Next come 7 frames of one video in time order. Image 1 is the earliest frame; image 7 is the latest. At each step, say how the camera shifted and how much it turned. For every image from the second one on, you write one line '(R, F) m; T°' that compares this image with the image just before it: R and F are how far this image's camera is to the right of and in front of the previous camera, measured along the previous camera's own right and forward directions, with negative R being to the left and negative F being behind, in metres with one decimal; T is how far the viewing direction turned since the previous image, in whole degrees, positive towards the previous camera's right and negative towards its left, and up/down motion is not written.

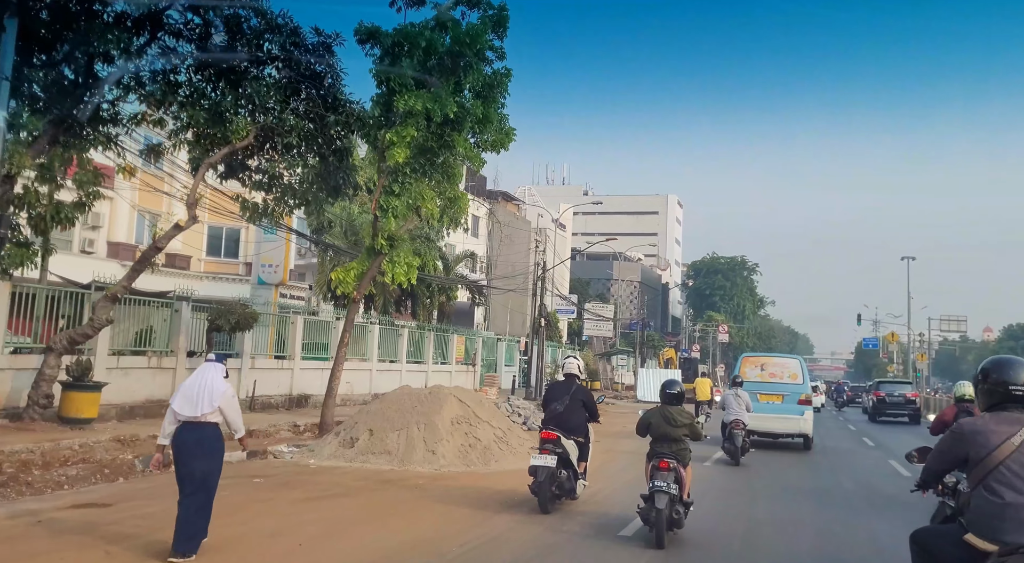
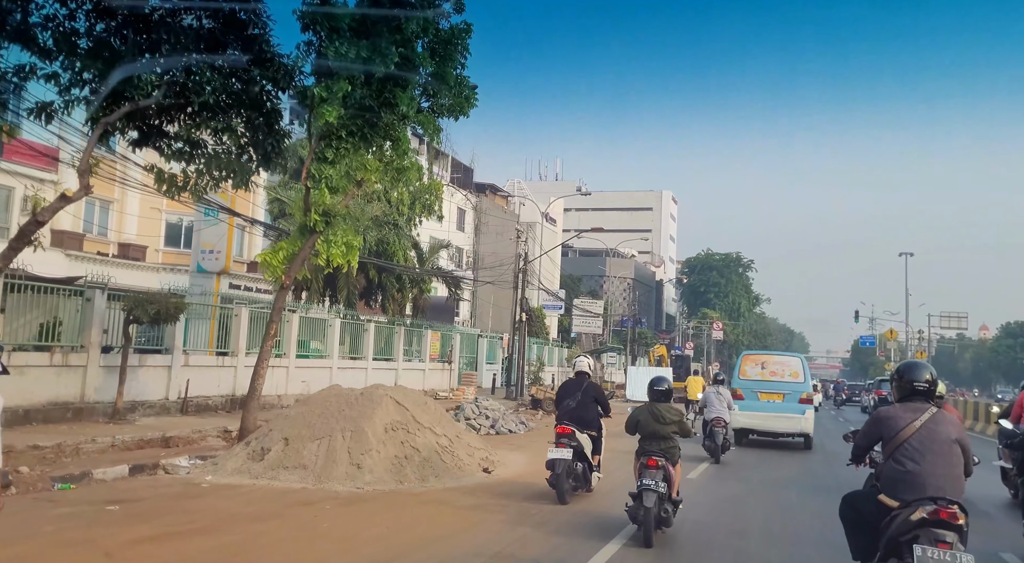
(+0.5, +1.9) m; 0°
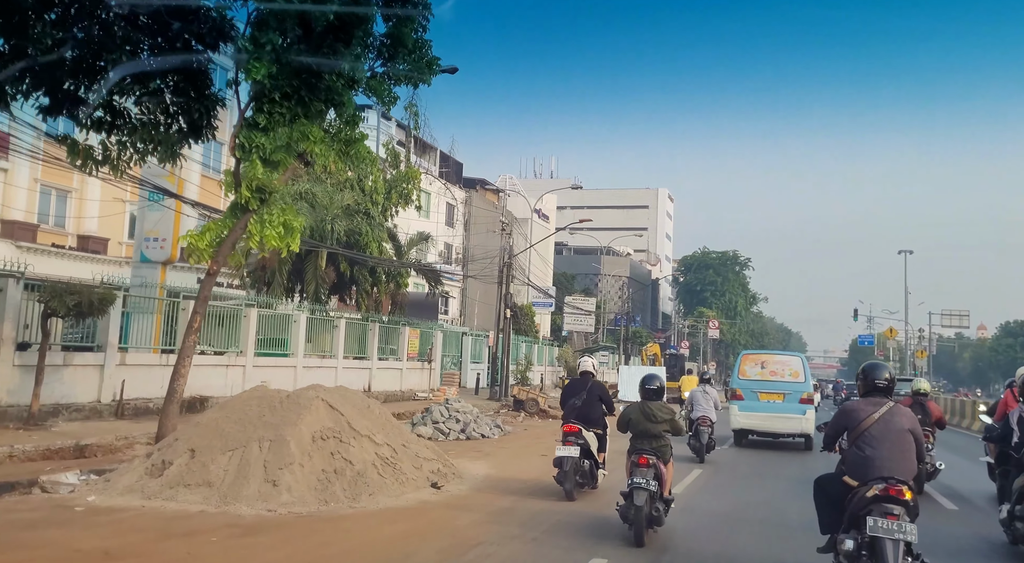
(+0.4, +1.5) m; 0°
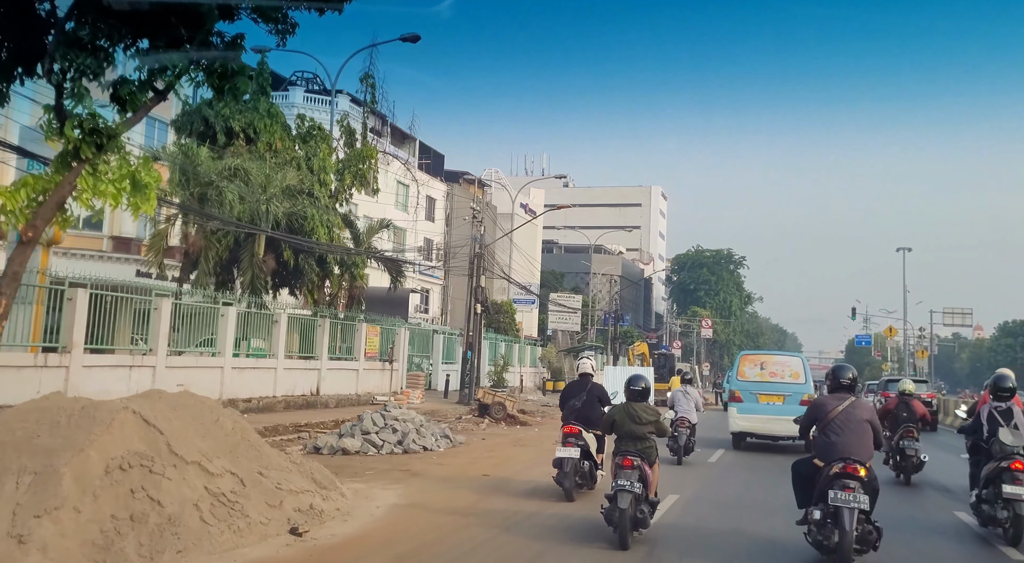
(+0.7, +2.4) m; 0°
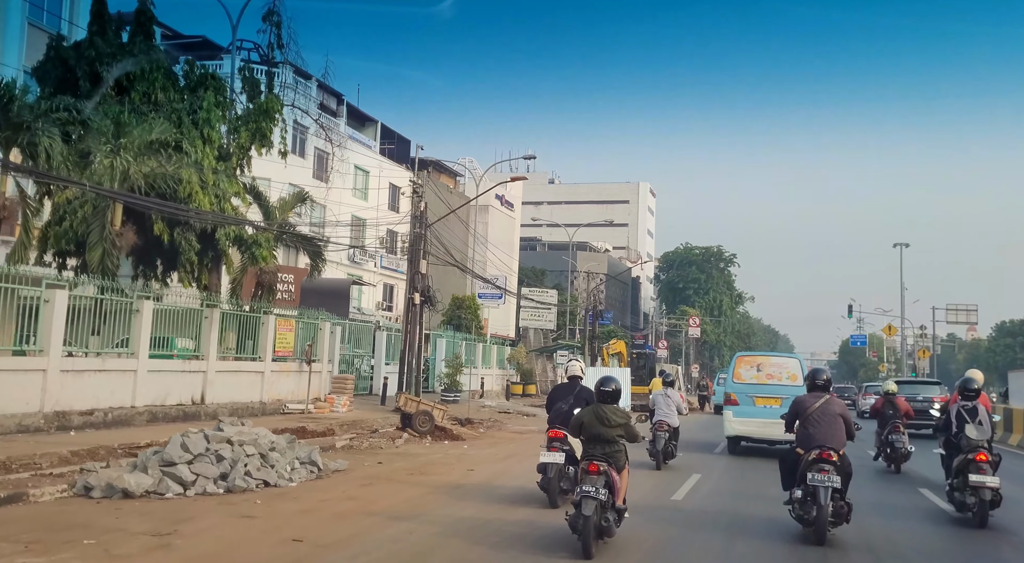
(+1.1, +4.0) m; 0°
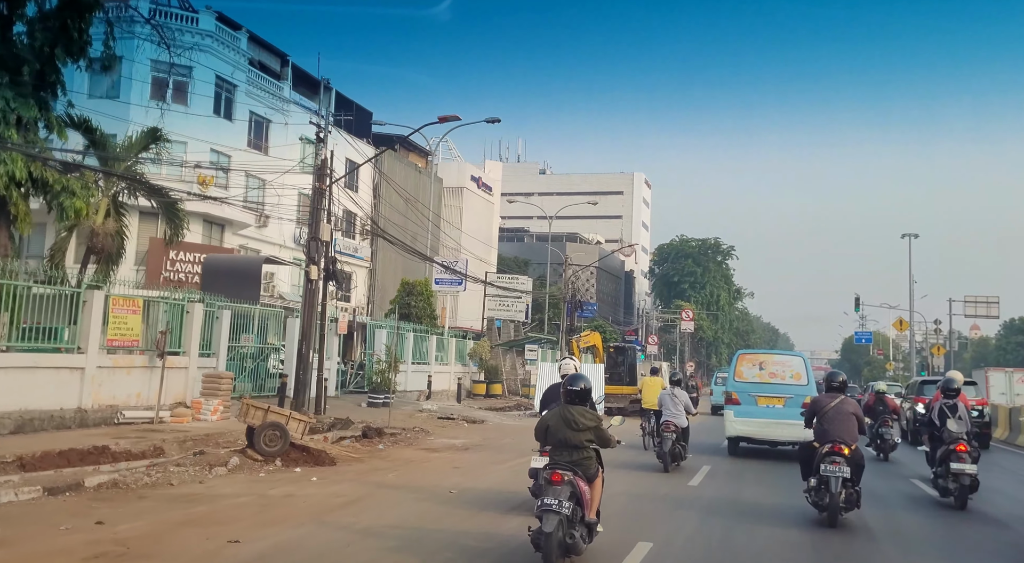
(+1.3, +5.0) m; 0°
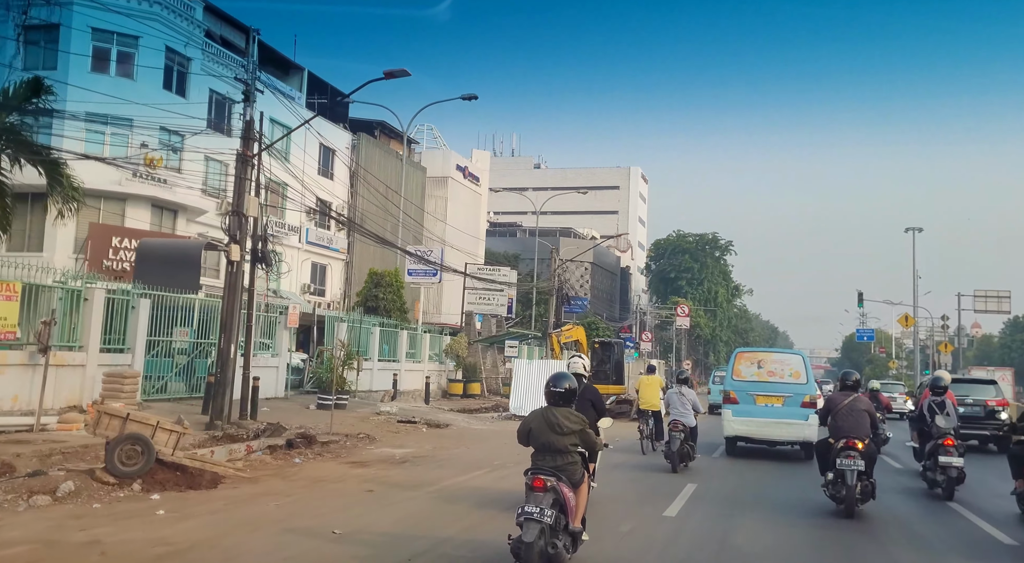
(+0.7, +2.5) m; 0°
